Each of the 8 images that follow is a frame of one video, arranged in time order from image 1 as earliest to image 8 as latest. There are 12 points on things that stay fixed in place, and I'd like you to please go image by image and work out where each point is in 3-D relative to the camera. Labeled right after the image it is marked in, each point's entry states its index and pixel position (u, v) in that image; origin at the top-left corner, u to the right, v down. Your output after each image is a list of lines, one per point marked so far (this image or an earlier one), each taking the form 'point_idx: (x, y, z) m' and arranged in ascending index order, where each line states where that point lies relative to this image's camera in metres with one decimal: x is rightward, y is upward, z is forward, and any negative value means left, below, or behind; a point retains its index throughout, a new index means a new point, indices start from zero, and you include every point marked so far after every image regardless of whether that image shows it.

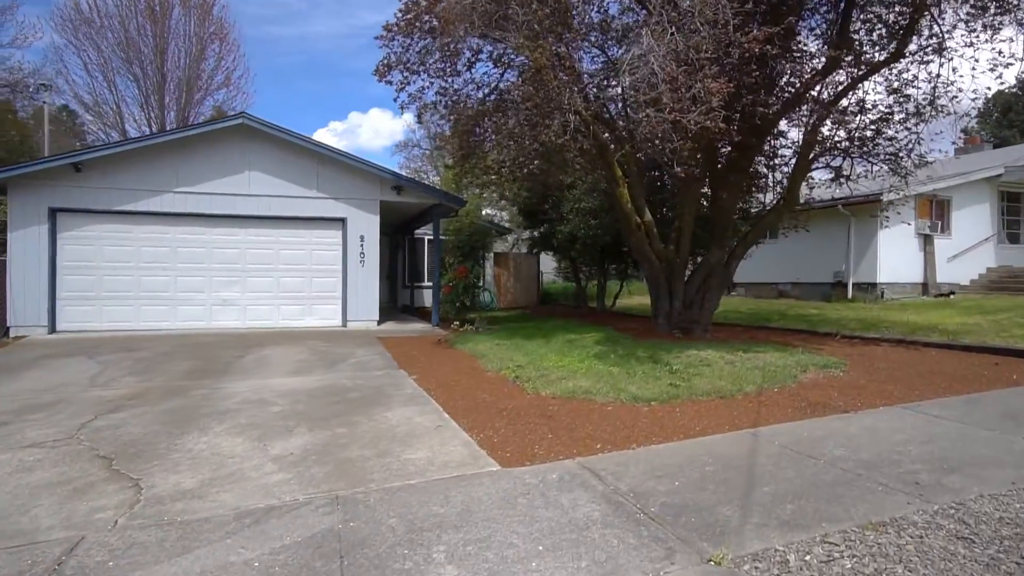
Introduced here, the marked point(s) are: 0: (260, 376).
0: (-3.7, -1.3, +8.9) m
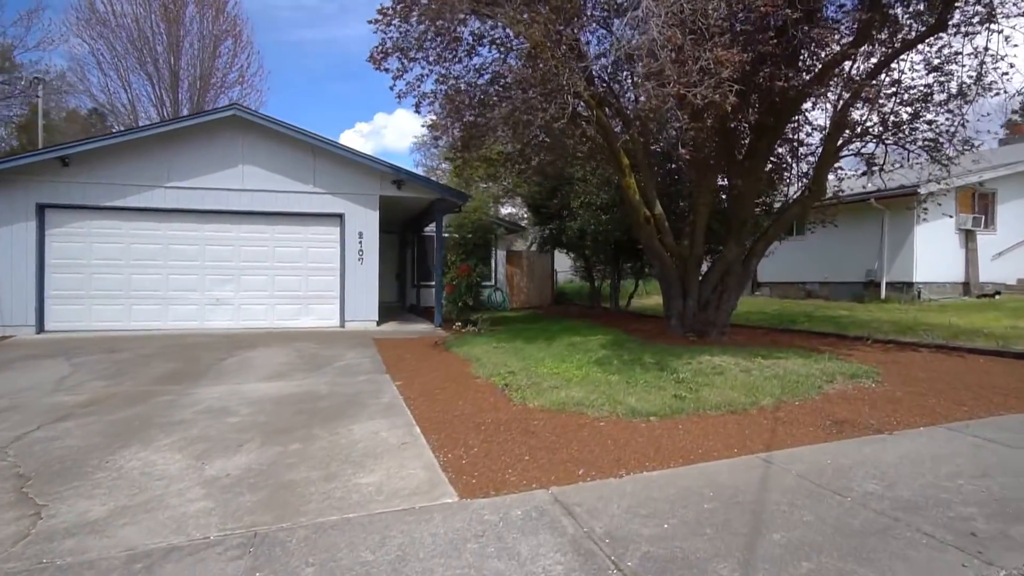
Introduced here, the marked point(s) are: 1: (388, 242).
0: (-3.8, -1.3, +8.3) m
1: (-4.0, +1.5, +19.7) m
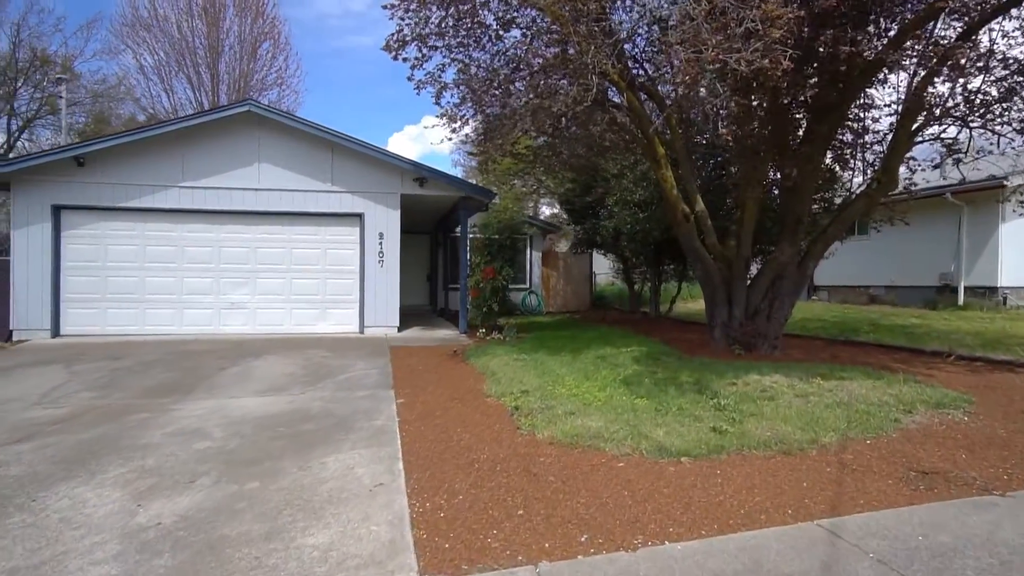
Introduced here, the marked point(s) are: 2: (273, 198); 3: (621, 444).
0: (-3.6, -1.3, +7.7) m
1: (-2.9, +1.4, +19.0) m
2: (-4.9, +1.9, +12.4) m
3: (+0.9, -1.3, +4.9) m
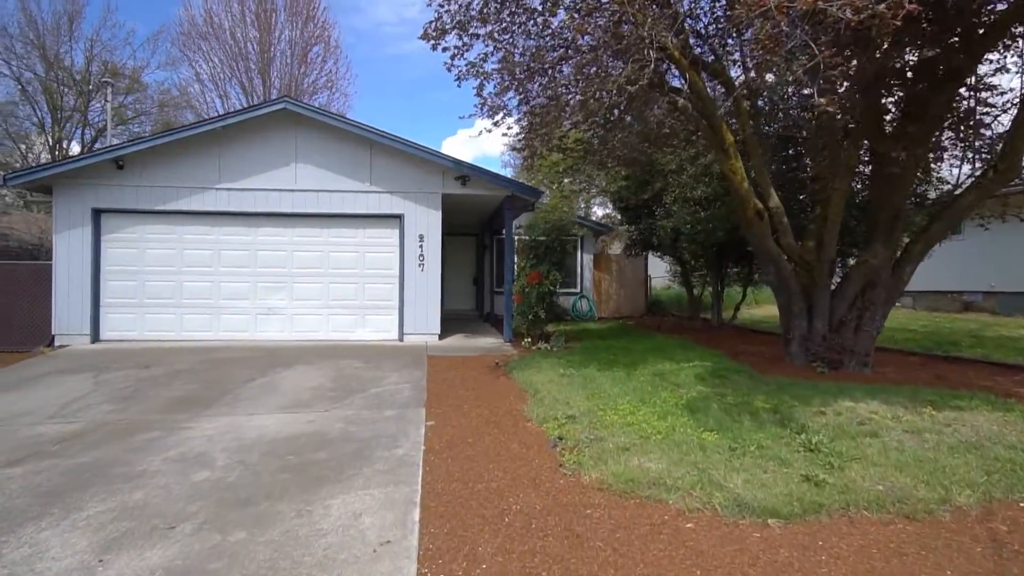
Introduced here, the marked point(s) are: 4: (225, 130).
0: (-3.1, -1.4, +7.1) m
1: (-1.4, +1.3, +18.3) m
2: (-4.0, +1.8, +11.9) m
3: (+1.2, -1.3, +3.9) m
4: (-5.6, +3.1, +11.7) m
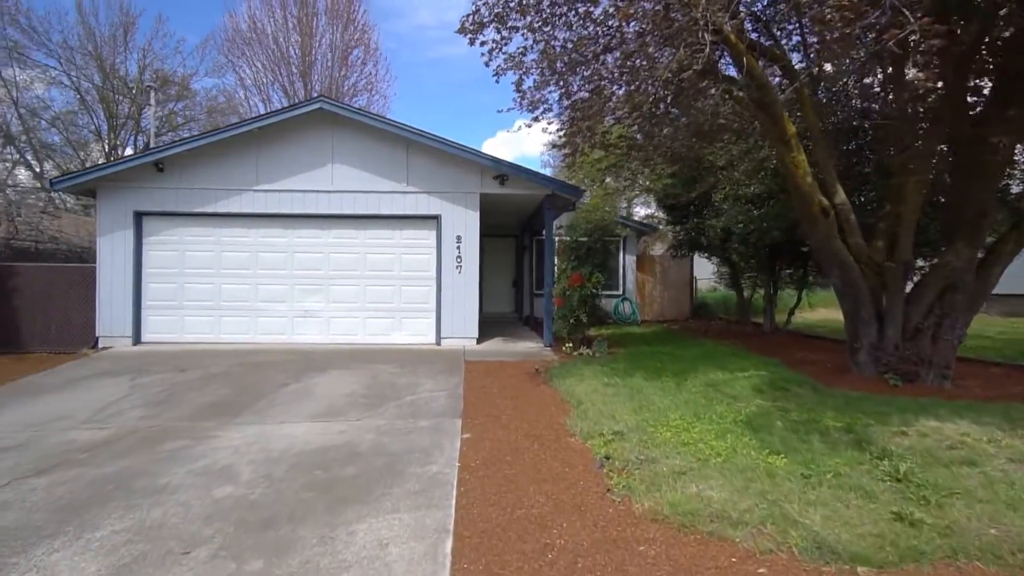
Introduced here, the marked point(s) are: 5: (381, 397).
0: (-2.6, -1.5, +6.8) m
1: (-0.2, +1.2, +17.9) m
2: (-3.2, +1.7, +11.8) m
3: (+1.4, -1.4, +3.4) m
4: (-4.8, +3.0, +11.6) m
5: (-1.7, -1.4, +7.7) m
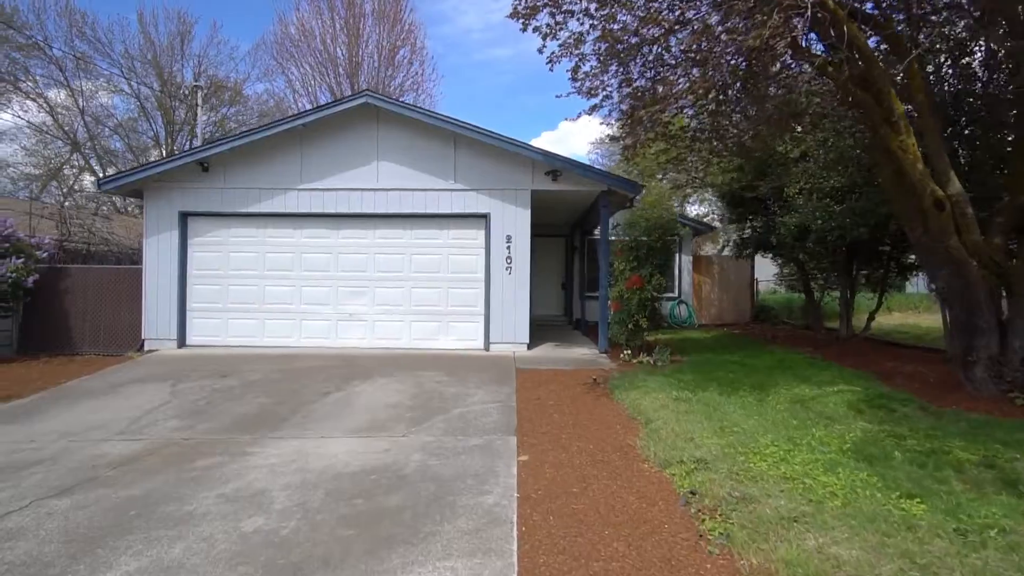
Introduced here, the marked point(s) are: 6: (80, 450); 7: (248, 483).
0: (-2.0, -1.5, +6.3) m
1: (+1.2, +1.2, +17.2) m
2: (-2.2, +1.7, +11.3) m
3: (+1.8, -1.4, +2.6) m
4: (-3.8, +3.0, +11.3) m
5: (-1.0, -1.4, +7.1) m
6: (-4.2, -1.6, +5.9) m
7: (-2.1, -1.6, +4.8) m
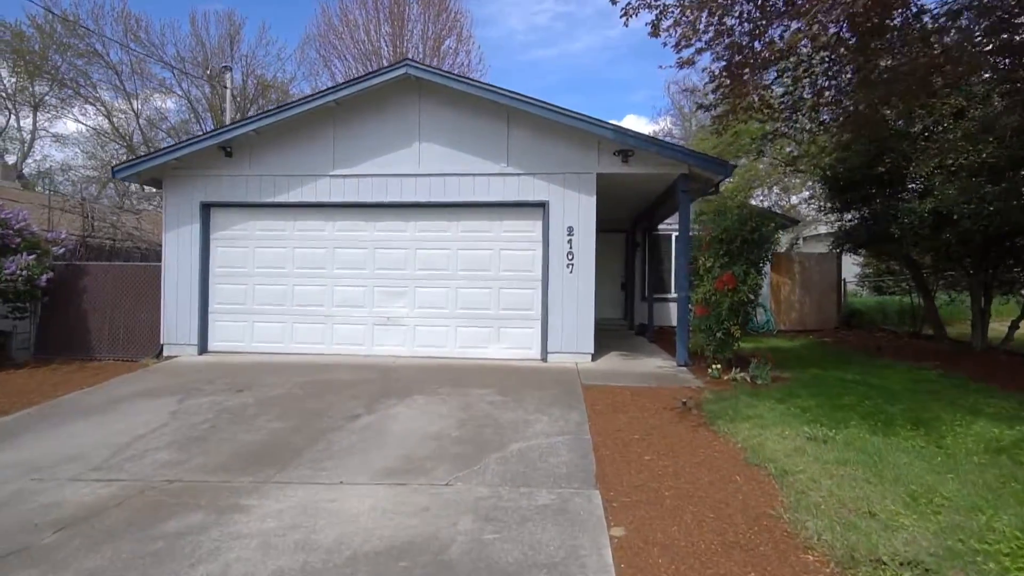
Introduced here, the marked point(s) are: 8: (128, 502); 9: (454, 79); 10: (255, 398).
0: (-1.4, -1.5, +4.8) m
1: (+2.6, +1.2, +15.5) m
2: (-1.2, +1.7, +9.8) m
3: (+2.1, -1.4, +0.9) m
4: (-2.8, +3.0, +9.9) m
5: (-0.3, -1.4, +5.6) m
6: (-3.6, -1.6, +4.6) m
7: (-1.6, -1.5, +3.3) m
8: (-2.8, -1.6, +4.4) m
9: (-0.9, +3.2, +9.3) m
10: (-3.1, -1.3, +7.3) m
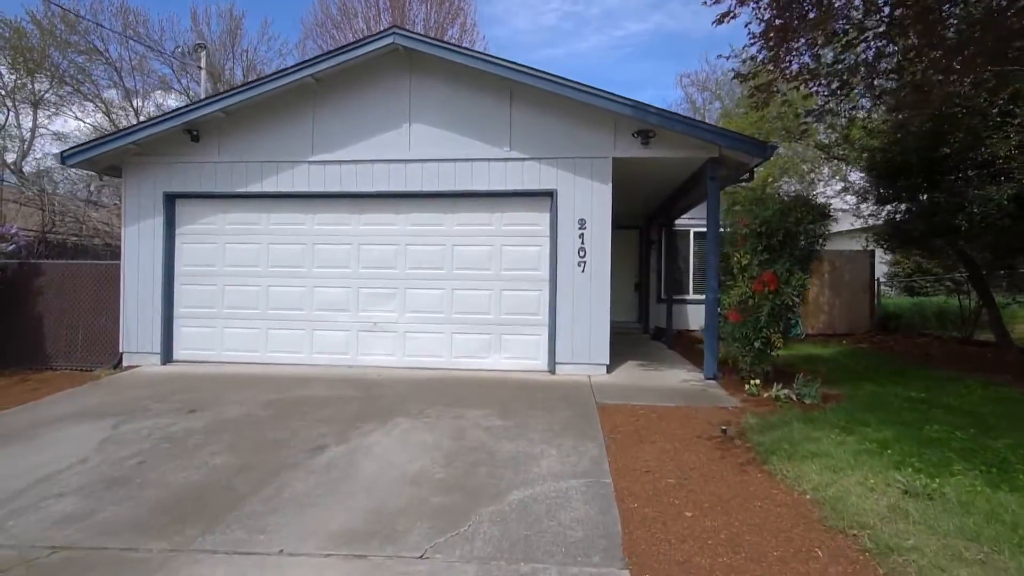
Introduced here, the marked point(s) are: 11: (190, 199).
0: (-1.4, -1.5, +3.6) m
1: (+2.7, +1.2, +14.2) m
2: (-1.2, +1.6, +8.6) m
3: (+2.1, -1.4, -0.4) m
4: (-2.8, +3.0, +8.7) m
5: (-0.3, -1.5, +4.4) m
6: (-3.6, -1.6, +3.4) m
7: (-1.6, -1.6, +2.1) m
8: (-2.8, -1.6, +3.2) m
9: (-0.9, +3.2, +8.0) m
10: (-3.1, -1.3, +6.1) m
11: (-4.9, +1.3, +9.1) m
